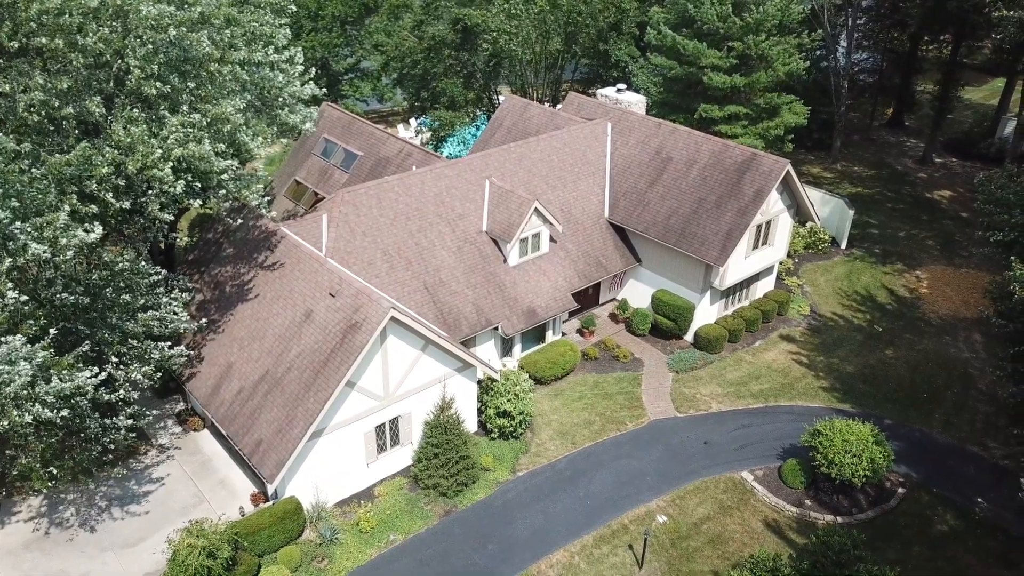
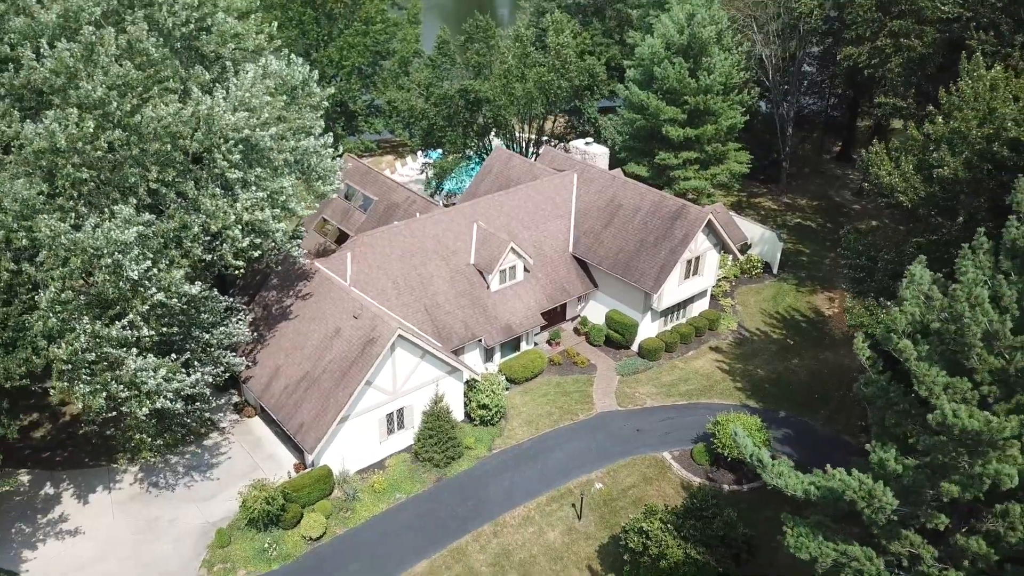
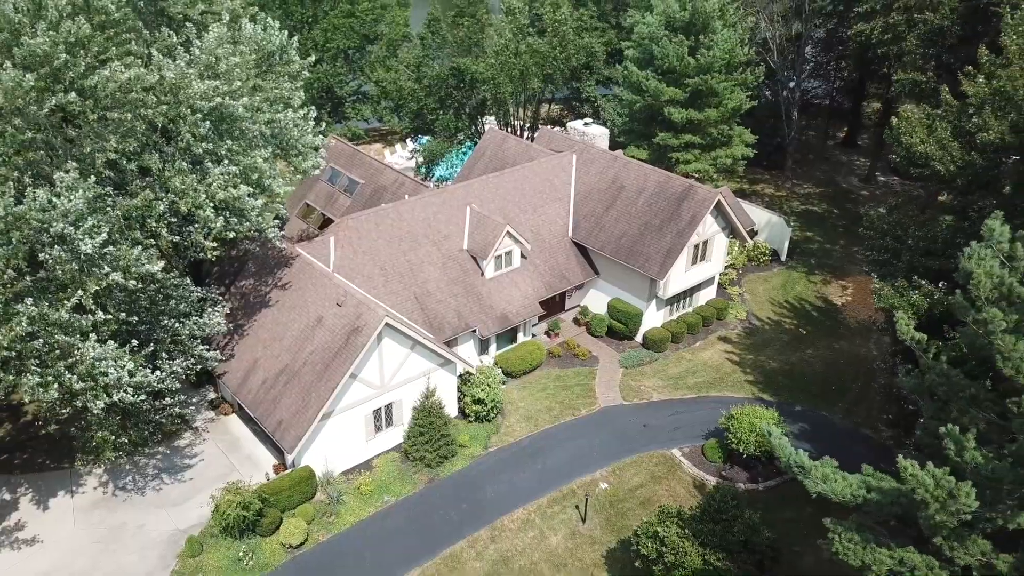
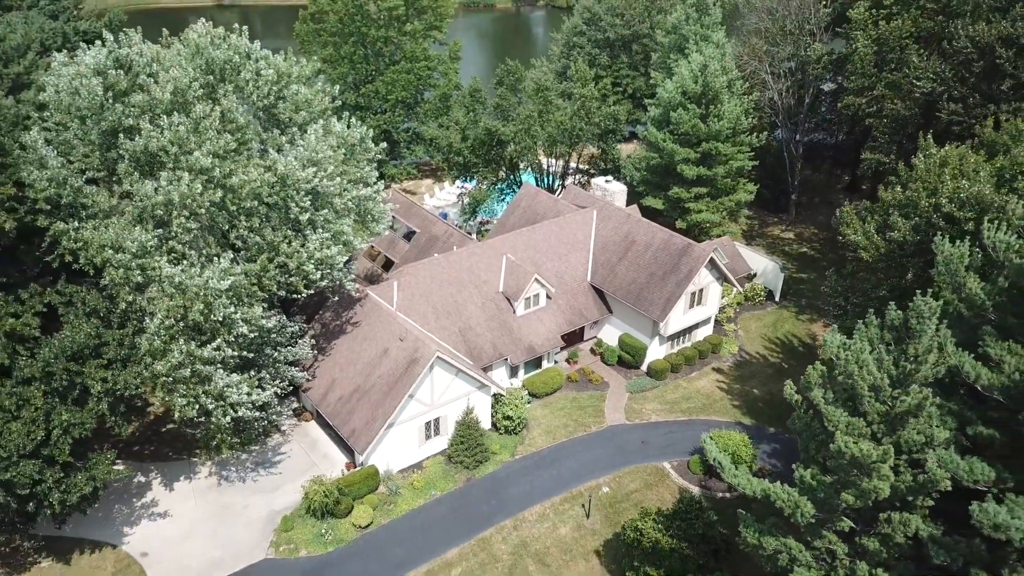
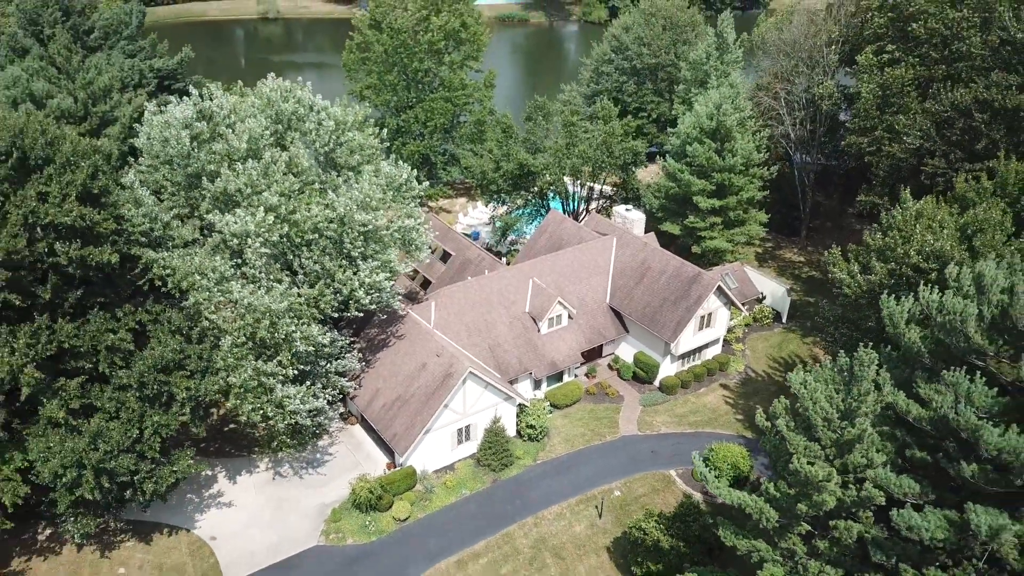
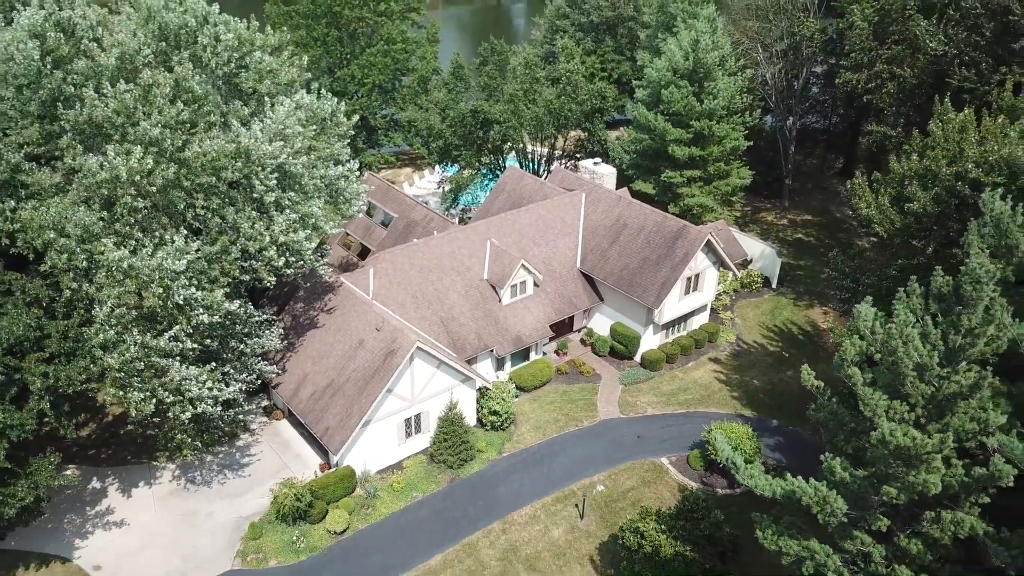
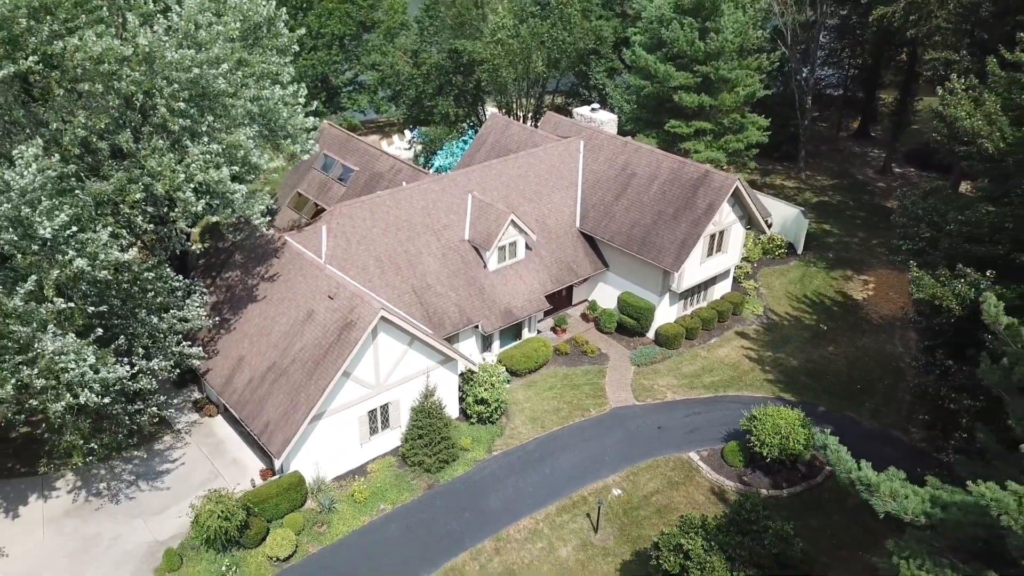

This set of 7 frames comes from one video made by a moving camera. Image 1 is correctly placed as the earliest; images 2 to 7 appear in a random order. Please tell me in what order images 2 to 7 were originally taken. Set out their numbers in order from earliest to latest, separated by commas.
7, 3, 2, 6, 4, 5
